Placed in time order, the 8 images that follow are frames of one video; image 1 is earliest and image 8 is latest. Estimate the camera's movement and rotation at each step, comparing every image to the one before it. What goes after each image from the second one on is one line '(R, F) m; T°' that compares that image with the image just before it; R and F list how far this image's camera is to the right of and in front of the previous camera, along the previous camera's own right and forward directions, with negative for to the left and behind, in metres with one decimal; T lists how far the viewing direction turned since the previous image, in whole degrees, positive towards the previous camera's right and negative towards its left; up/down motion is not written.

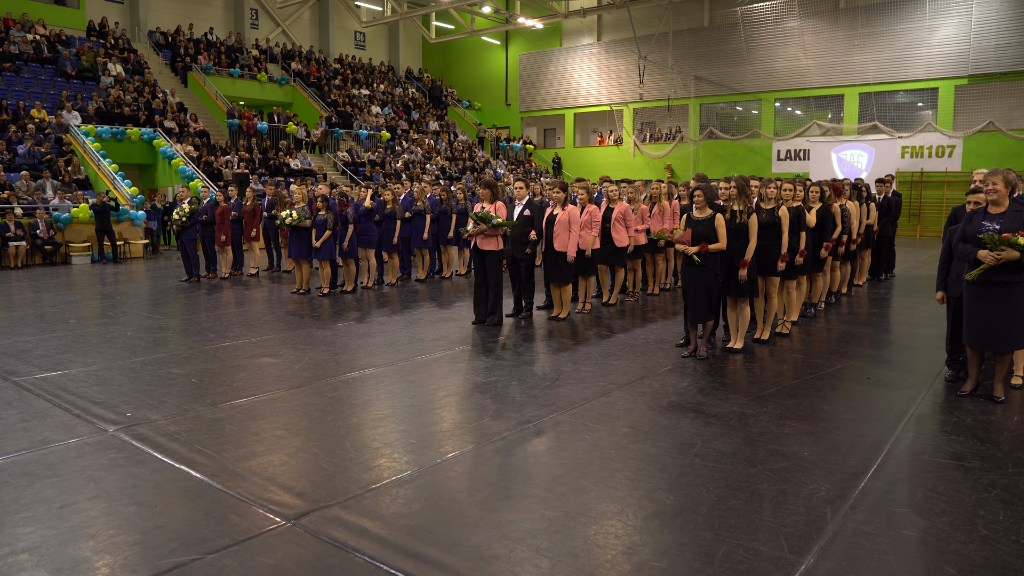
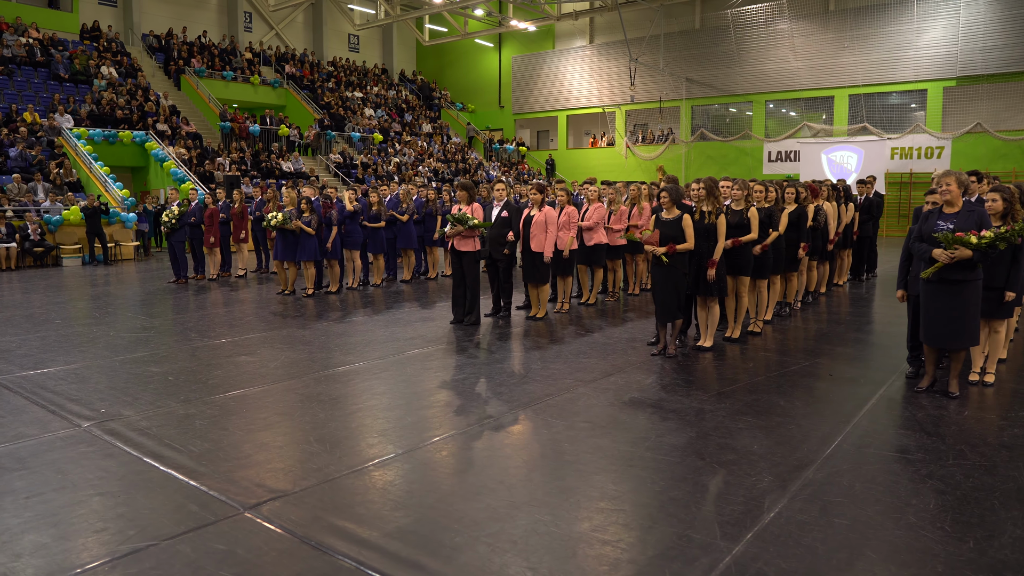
(+0.2, -0.1) m; 0°
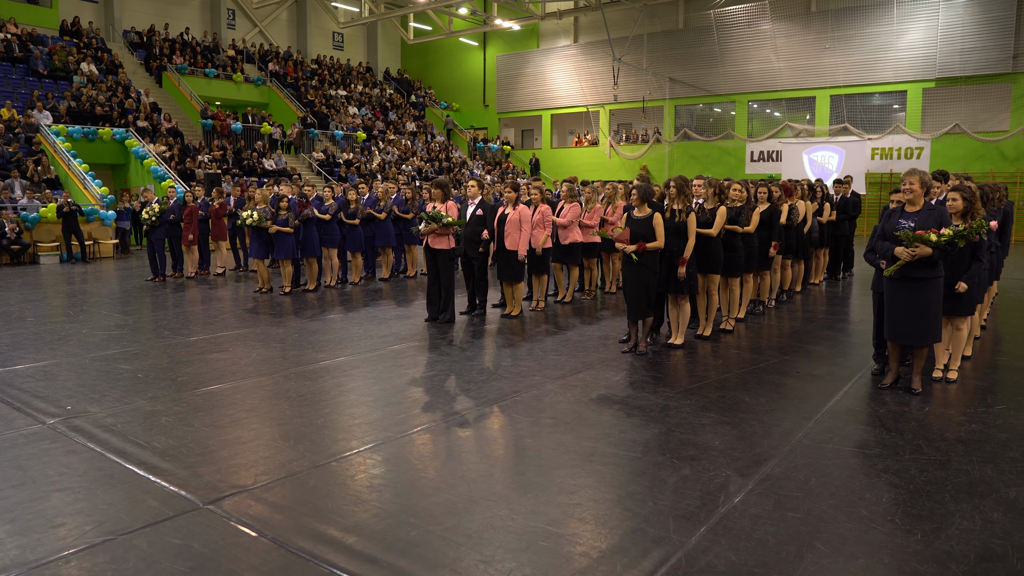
(+0.1, 0.0) m; +1°
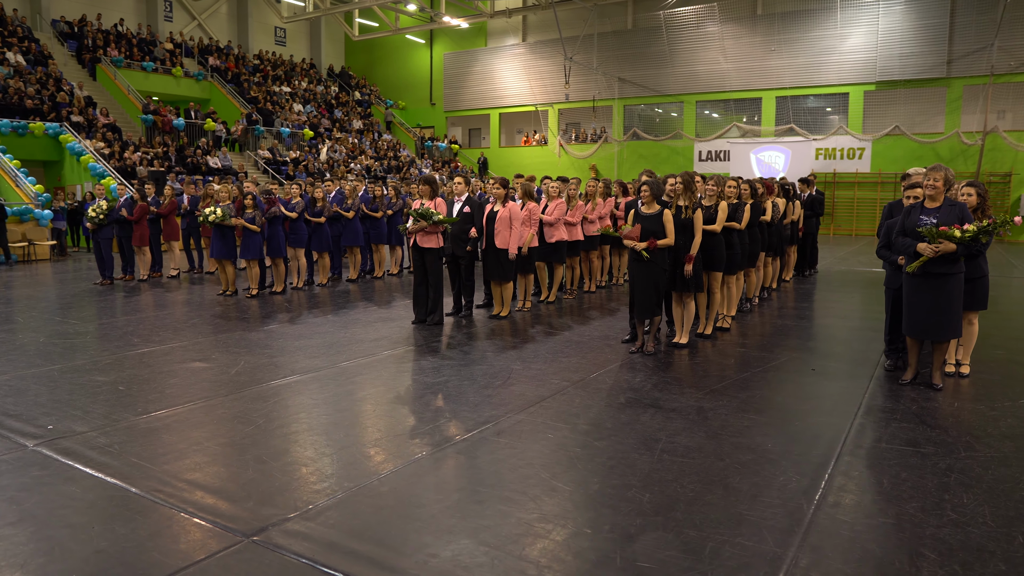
(-0.6, +0.3) m; +5°
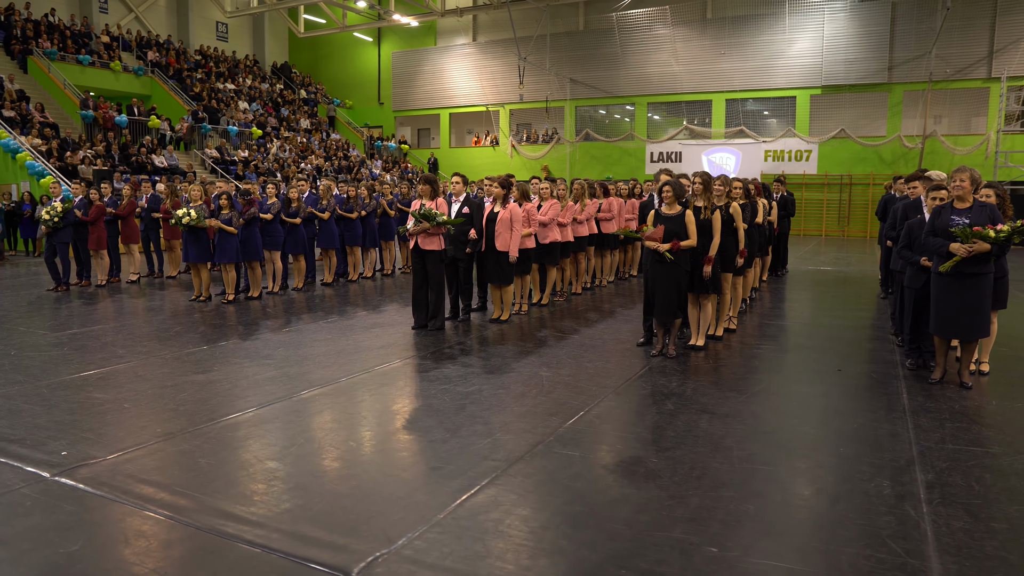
(-0.7, +0.2) m; +5°
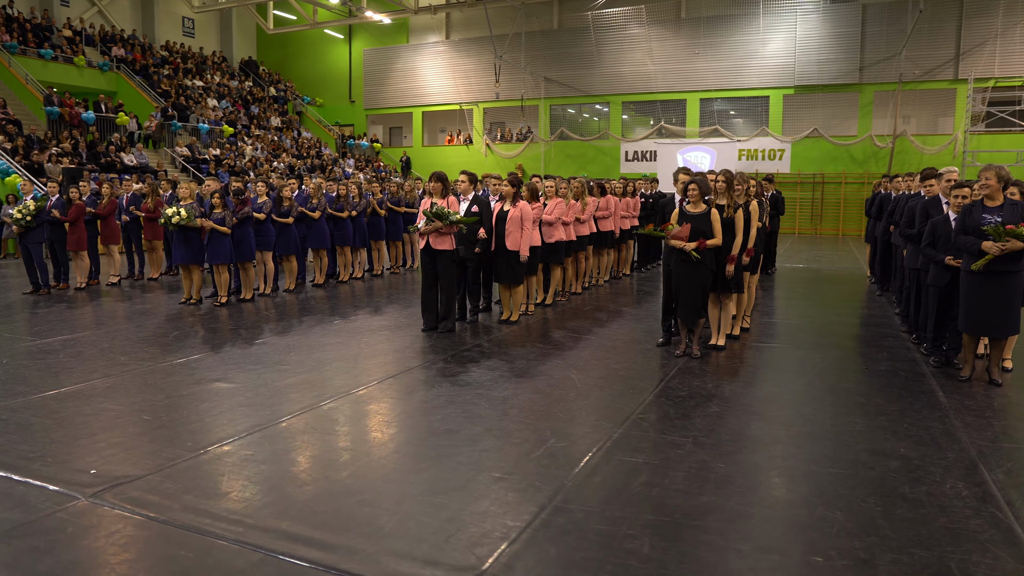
(-0.5, +0.2) m; +3°
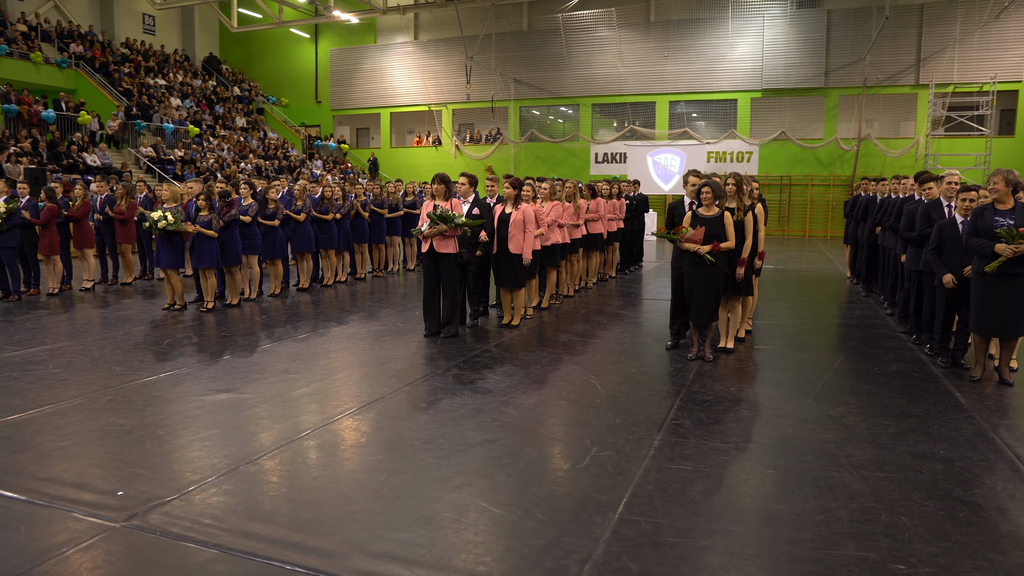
(-0.4, +0.1) m; +3°
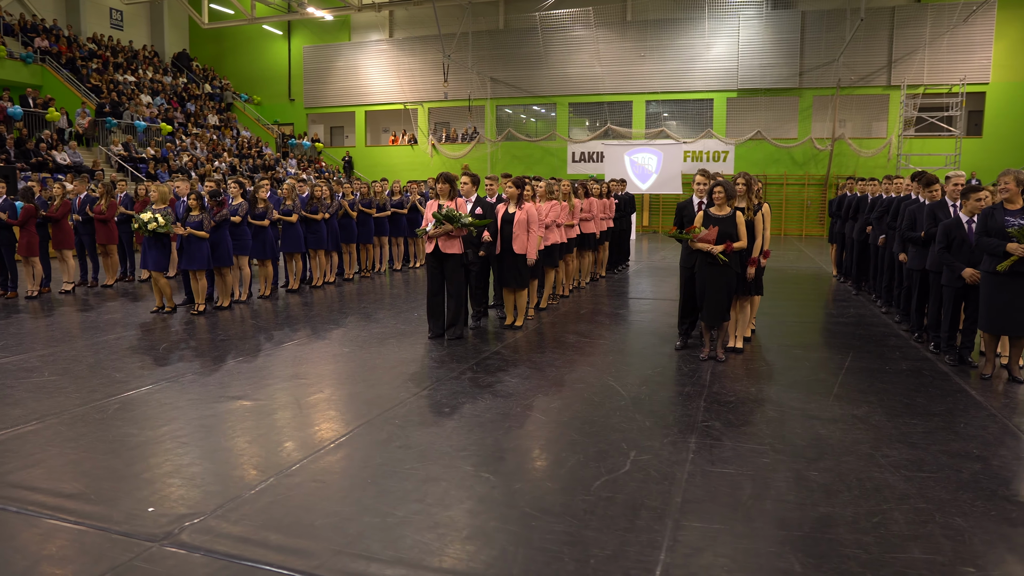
(-0.3, +0.1) m; +2°
